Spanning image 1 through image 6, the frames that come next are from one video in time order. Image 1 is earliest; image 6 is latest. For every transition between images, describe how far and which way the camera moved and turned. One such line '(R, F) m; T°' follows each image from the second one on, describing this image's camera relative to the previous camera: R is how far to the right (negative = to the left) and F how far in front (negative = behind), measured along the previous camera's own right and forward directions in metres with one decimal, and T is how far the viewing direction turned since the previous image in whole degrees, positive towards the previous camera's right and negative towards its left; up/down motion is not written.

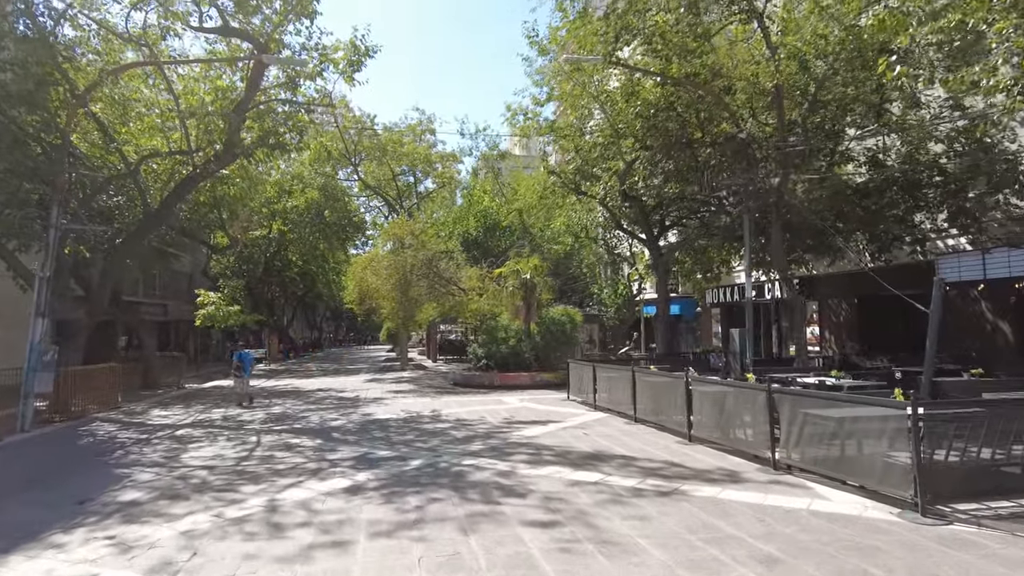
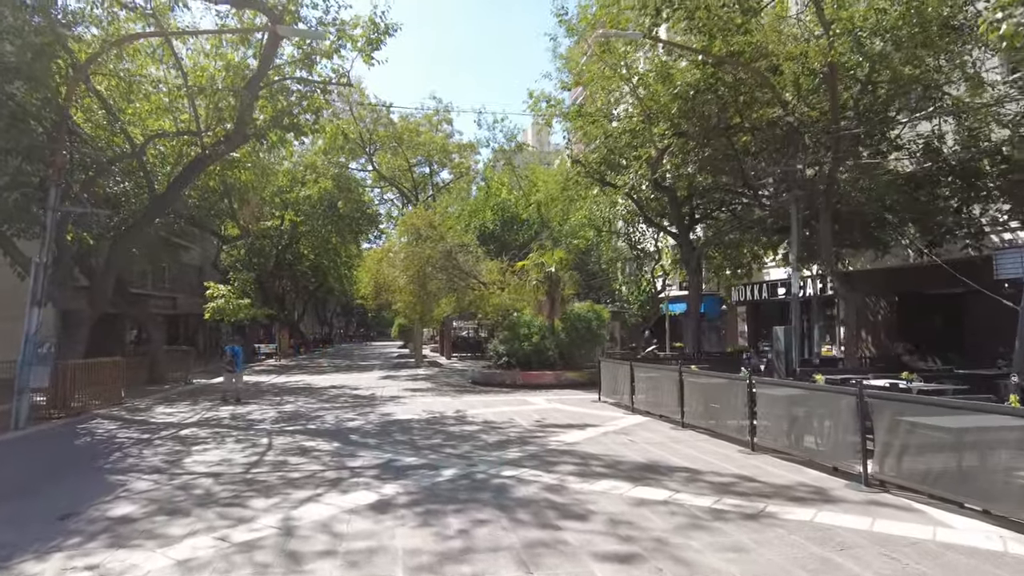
(-0.5, +1.1) m; -1°
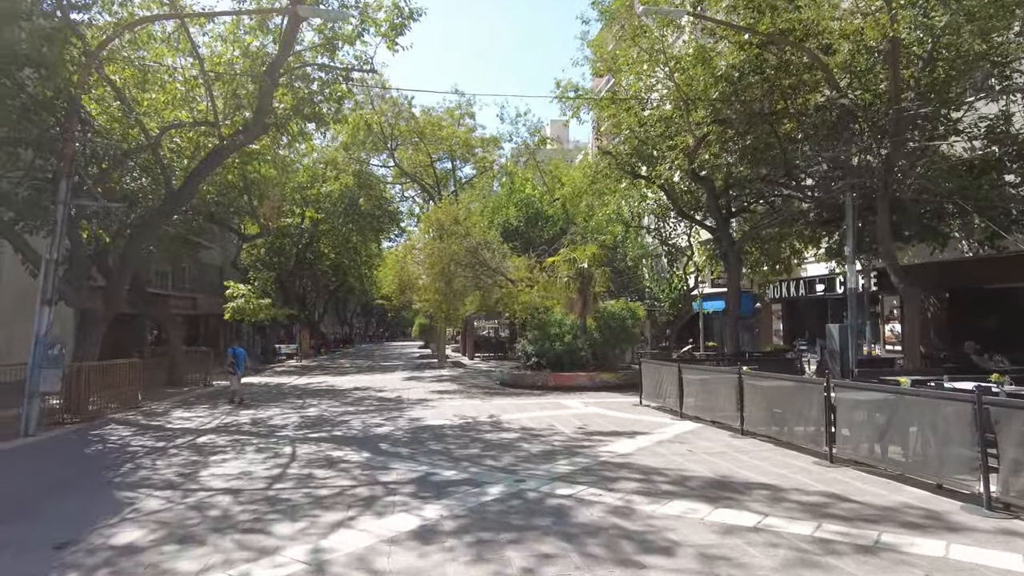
(-0.4, +0.9) m; -2°
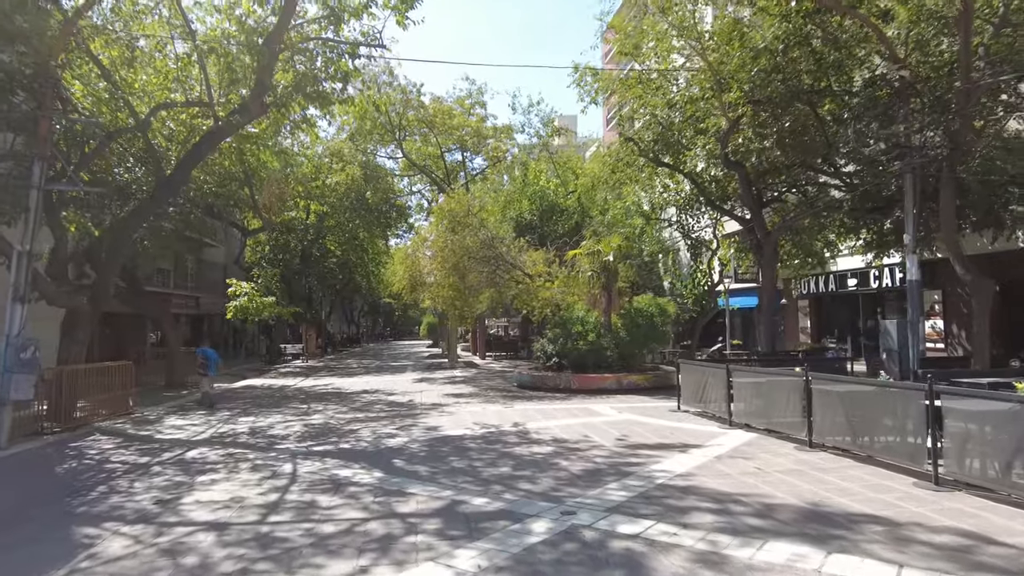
(-0.4, +1.3) m; -1°
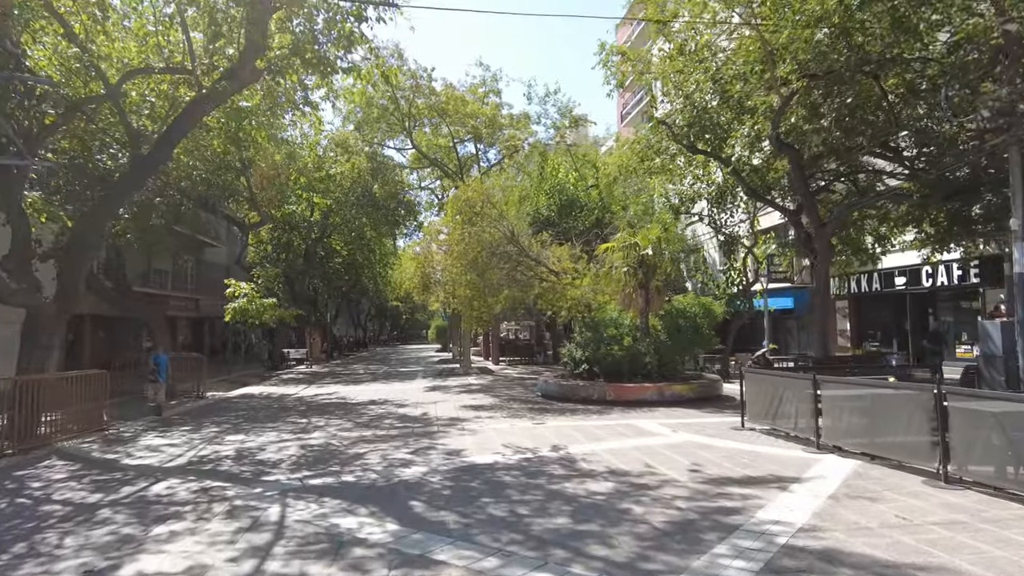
(-0.5, +1.9) m; -1°
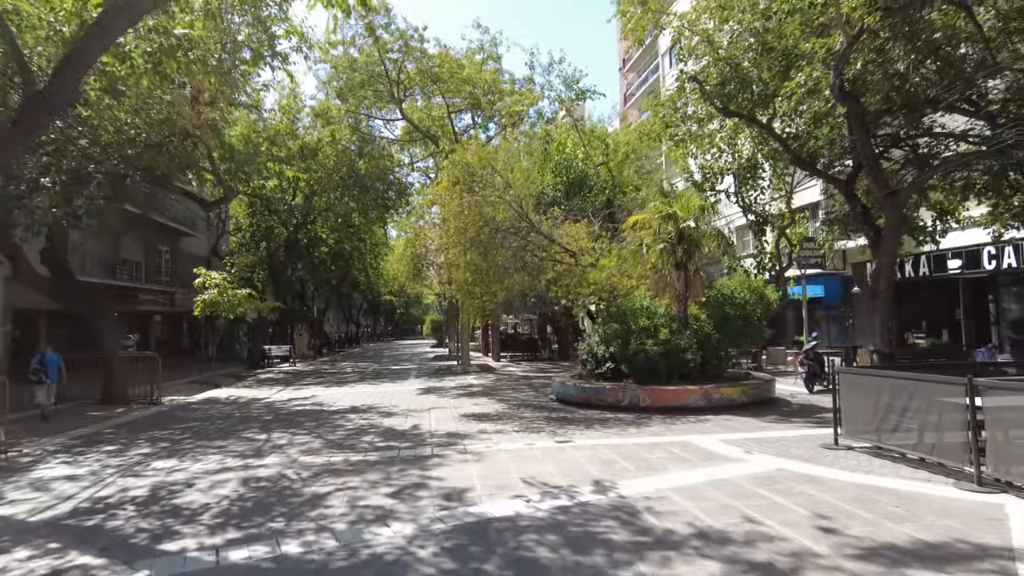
(-0.3, +2.8) m; 0°
